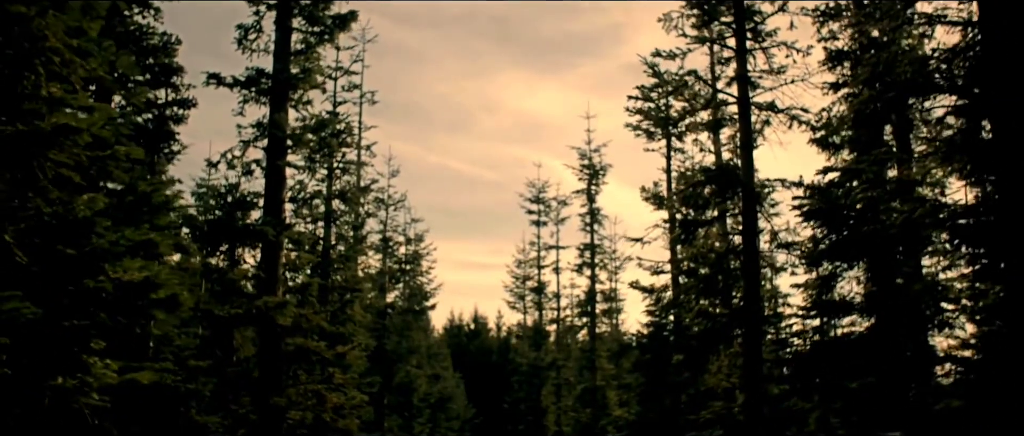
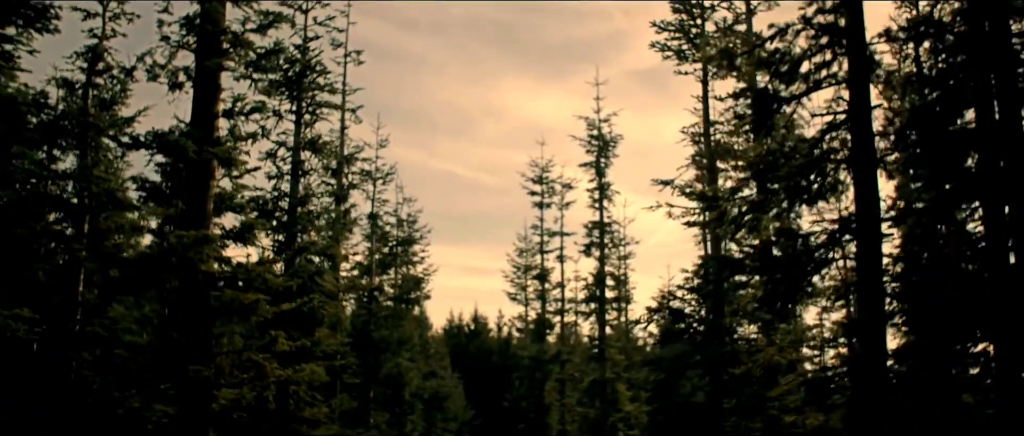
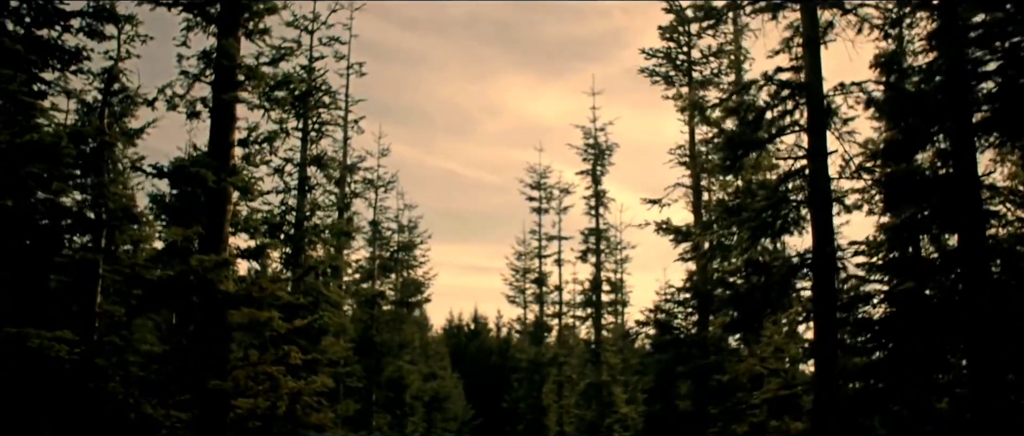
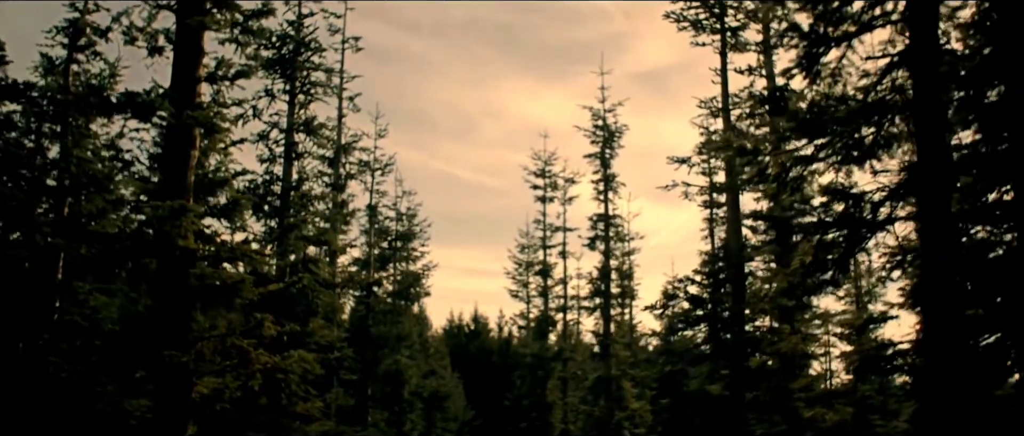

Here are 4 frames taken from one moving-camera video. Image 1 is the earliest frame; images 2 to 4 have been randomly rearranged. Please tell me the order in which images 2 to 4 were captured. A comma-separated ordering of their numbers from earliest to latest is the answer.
3, 2, 4
